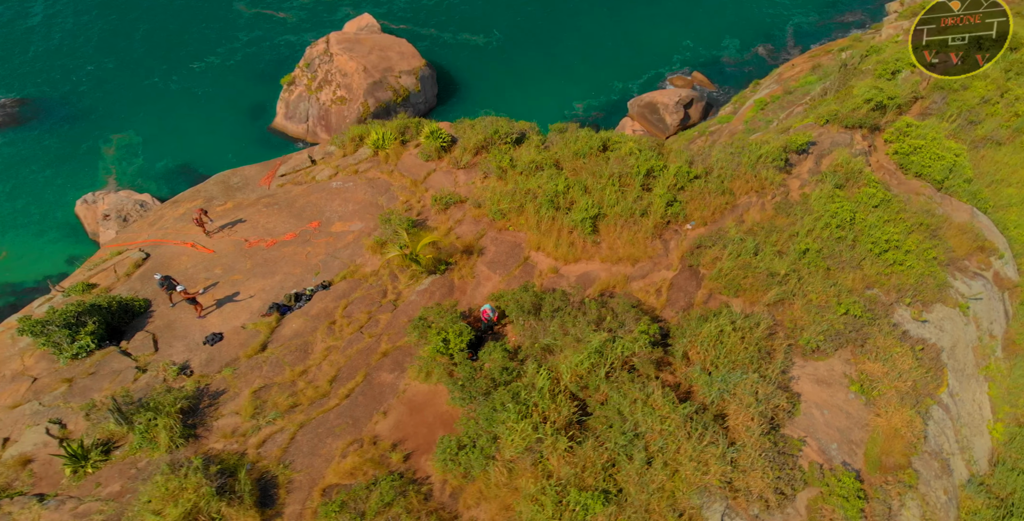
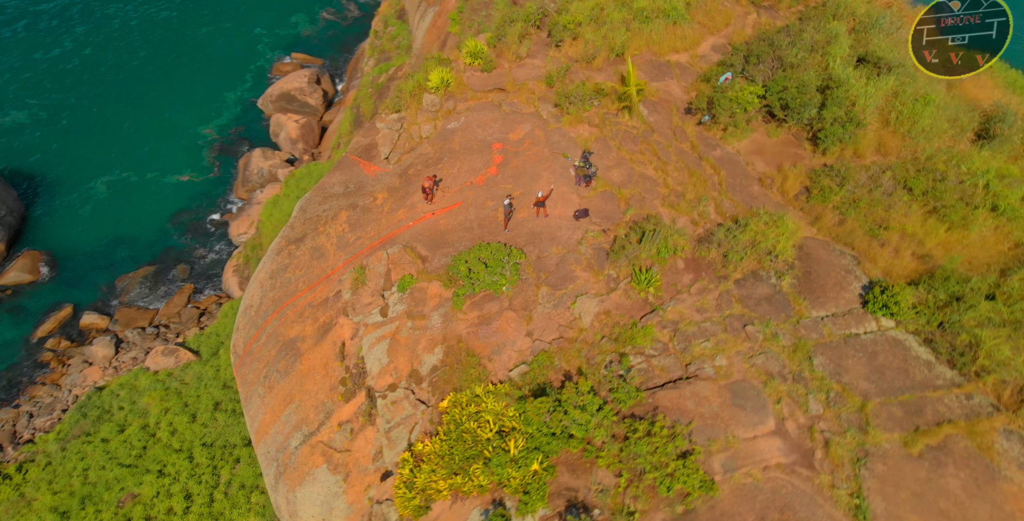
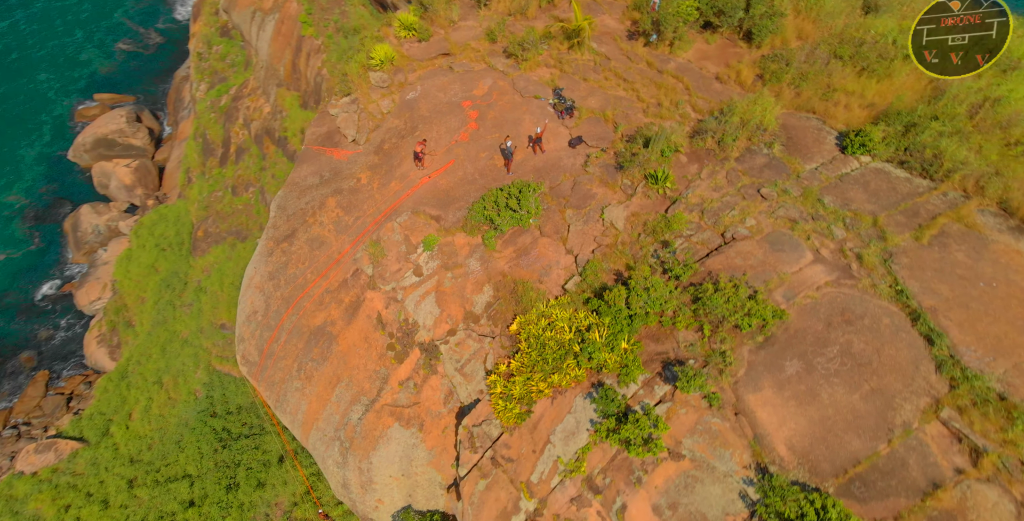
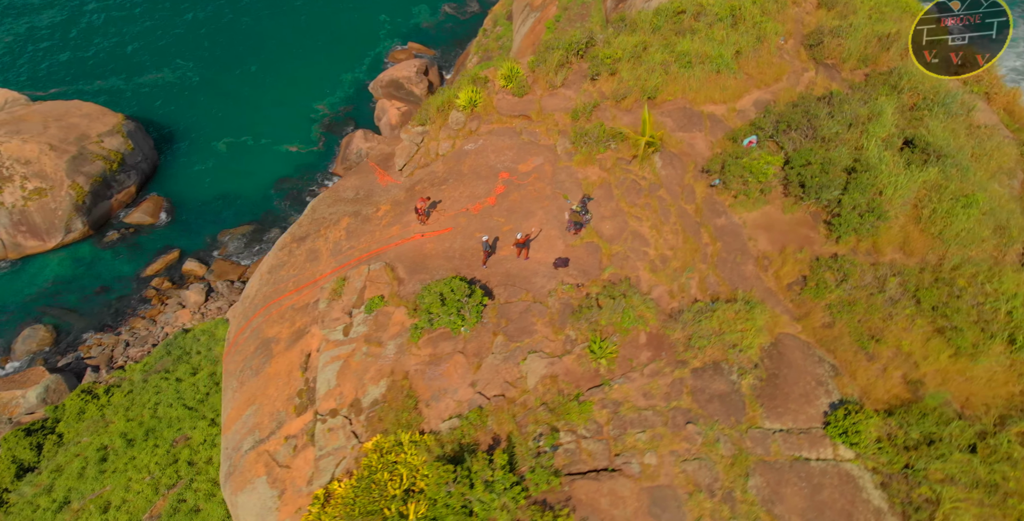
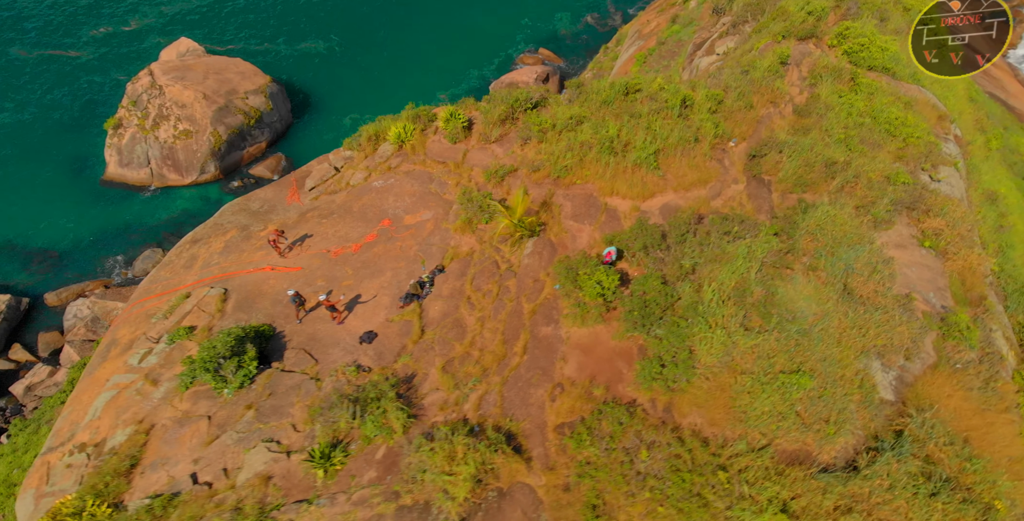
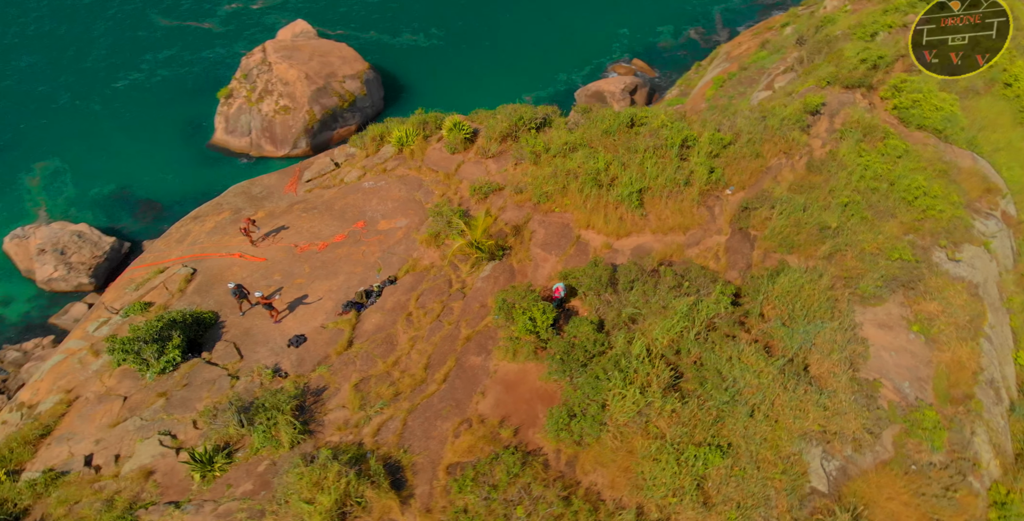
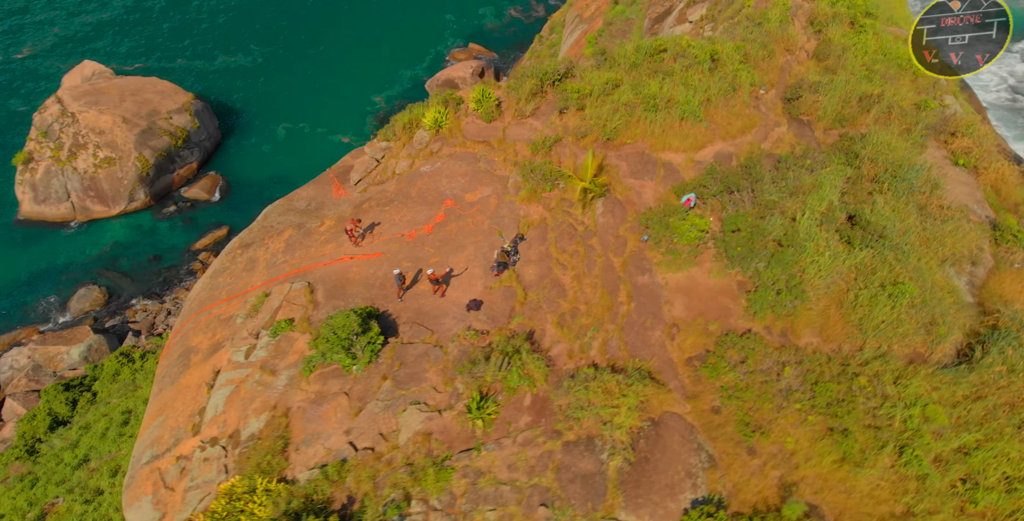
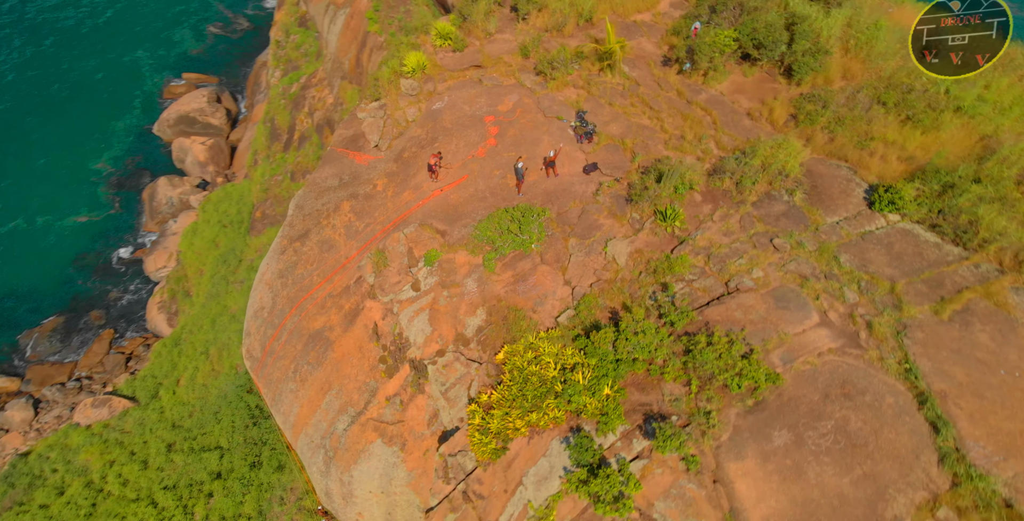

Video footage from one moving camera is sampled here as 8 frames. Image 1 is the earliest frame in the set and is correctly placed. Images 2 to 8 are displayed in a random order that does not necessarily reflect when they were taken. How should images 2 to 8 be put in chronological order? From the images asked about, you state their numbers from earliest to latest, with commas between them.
6, 5, 7, 4, 2, 8, 3
